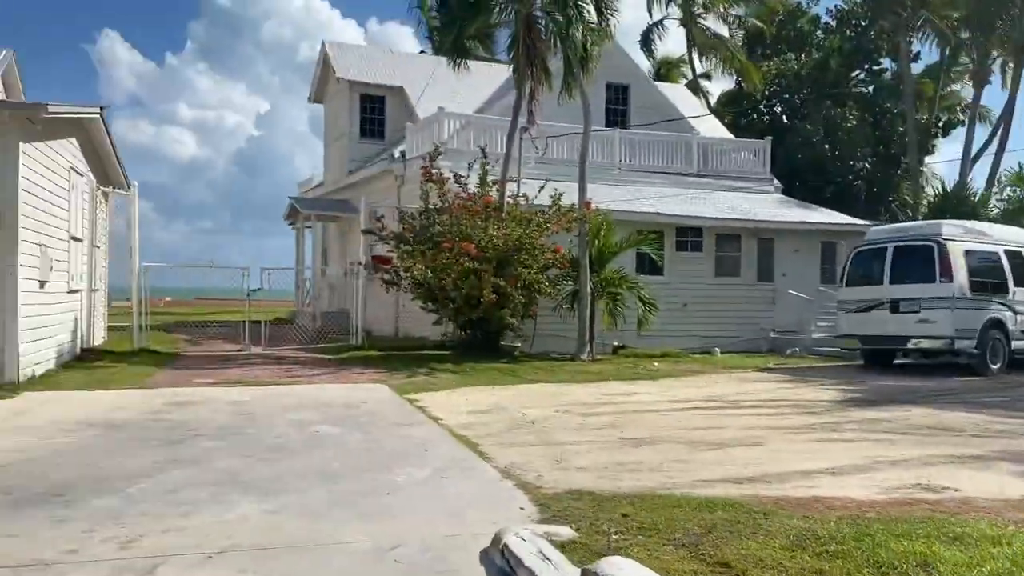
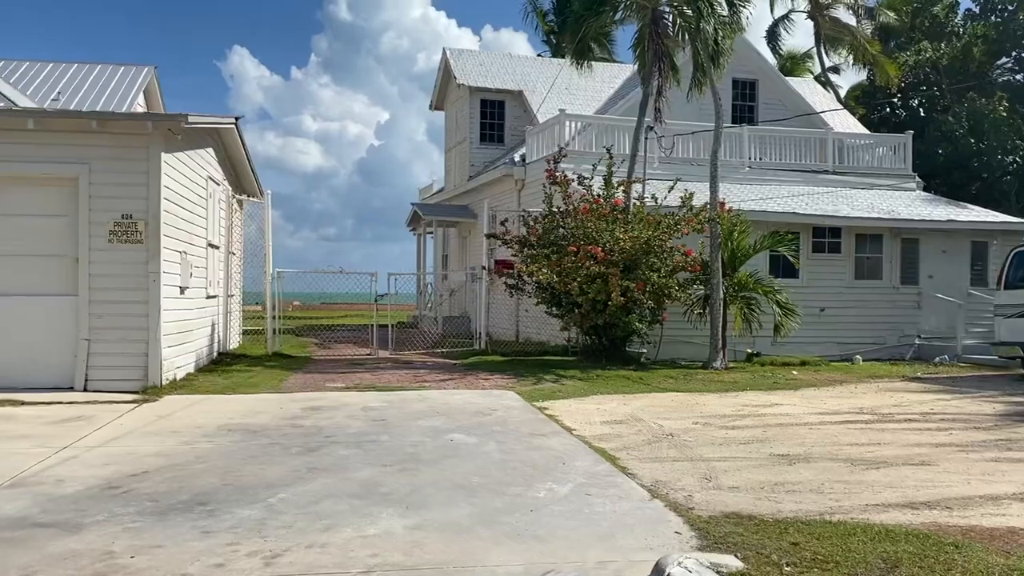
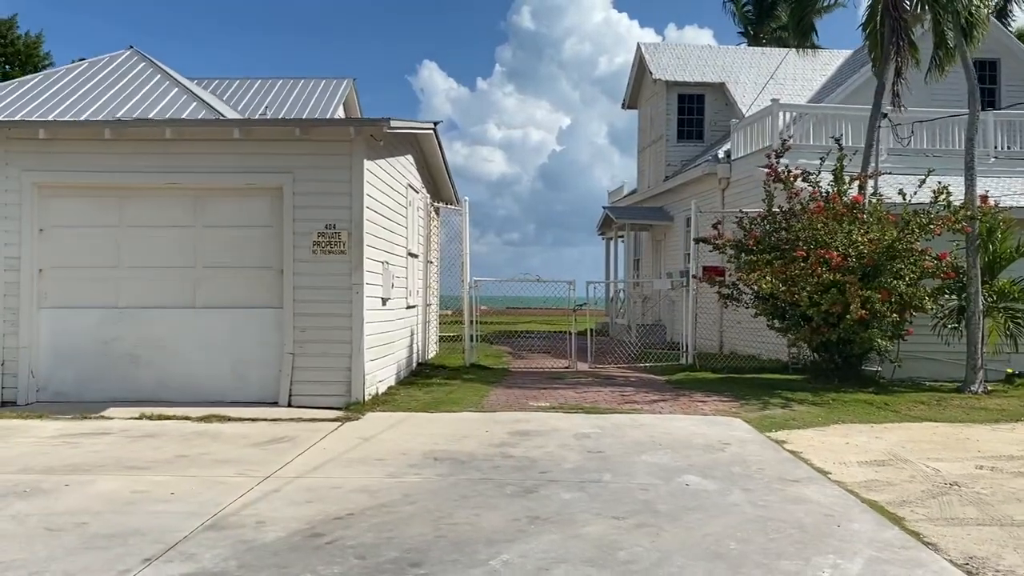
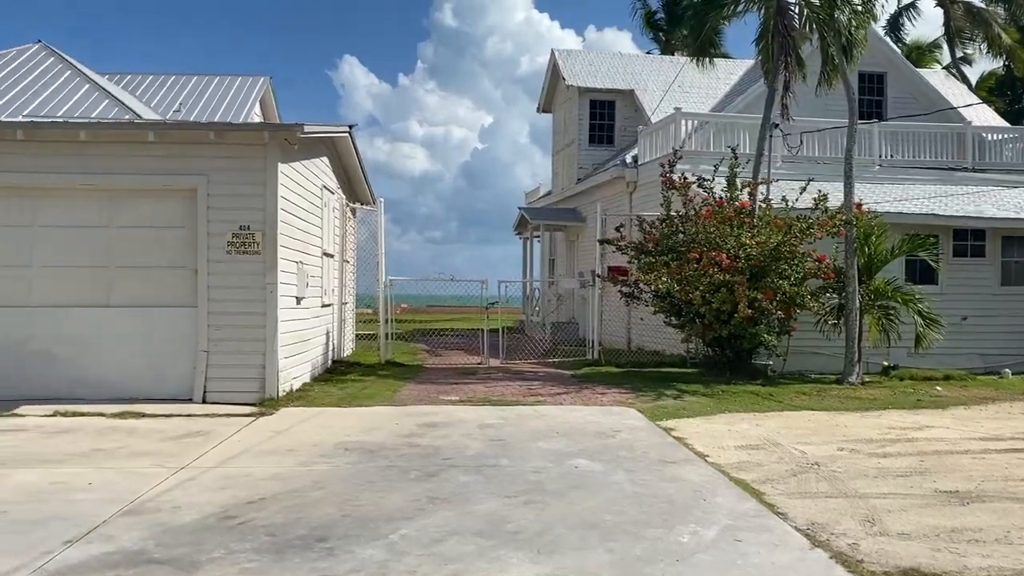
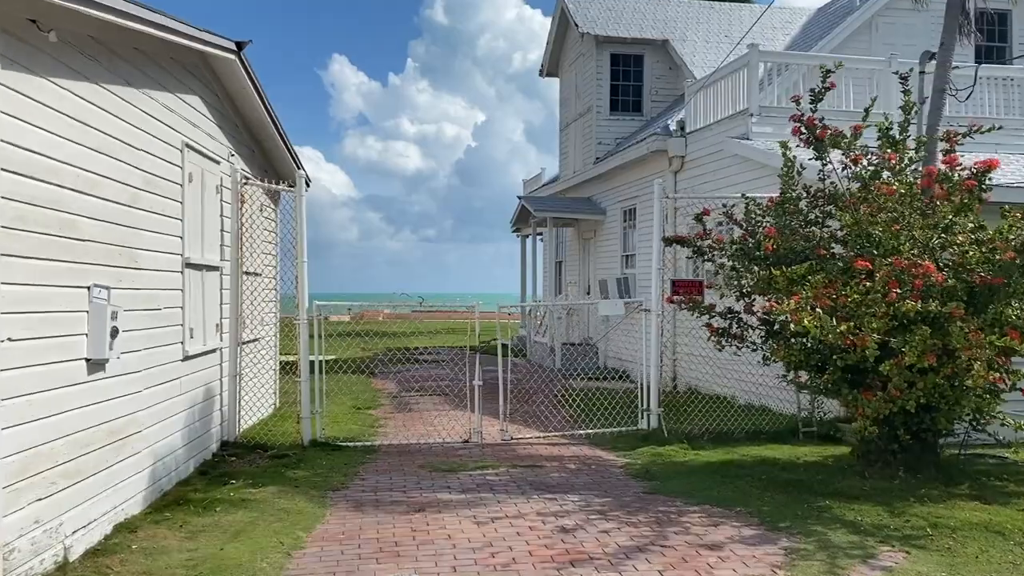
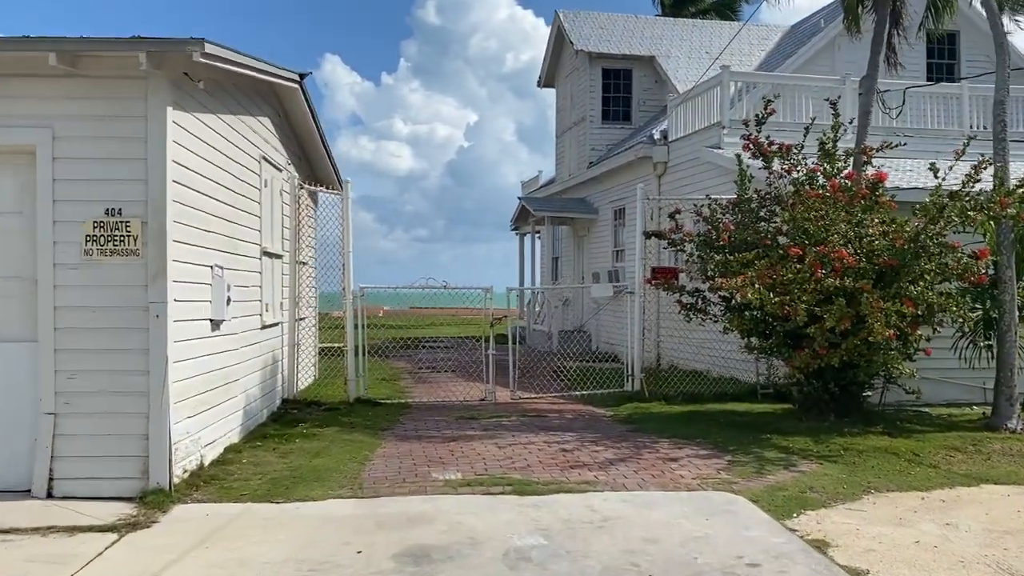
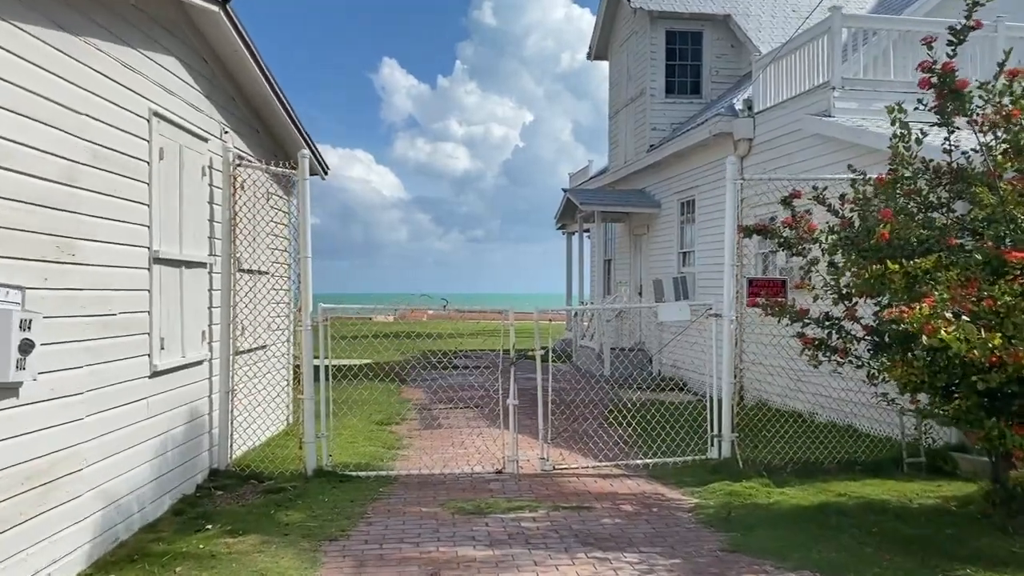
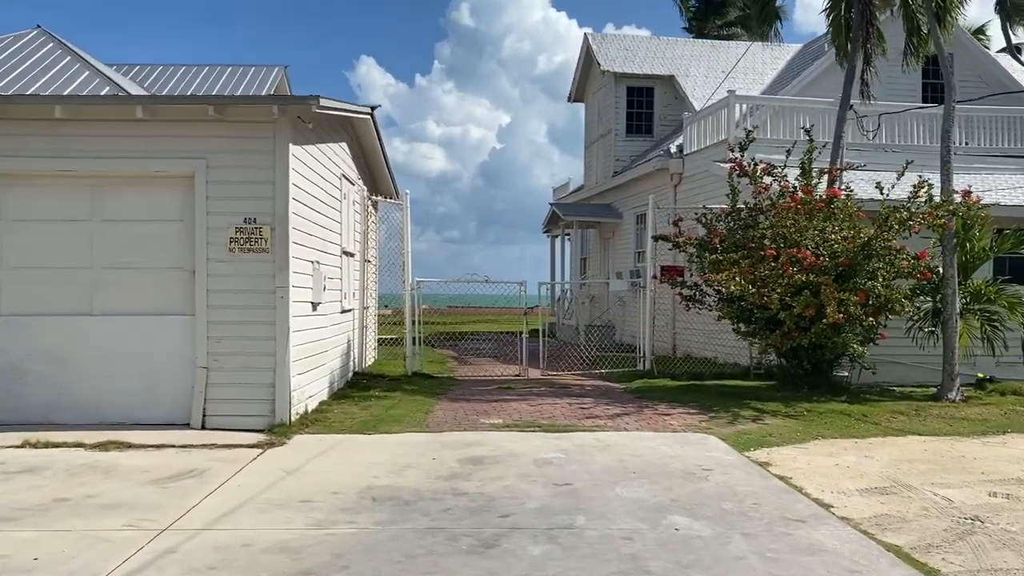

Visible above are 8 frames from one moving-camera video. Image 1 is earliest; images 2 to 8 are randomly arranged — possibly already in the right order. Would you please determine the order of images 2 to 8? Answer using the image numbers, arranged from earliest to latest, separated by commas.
2, 4, 3, 8, 6, 5, 7
